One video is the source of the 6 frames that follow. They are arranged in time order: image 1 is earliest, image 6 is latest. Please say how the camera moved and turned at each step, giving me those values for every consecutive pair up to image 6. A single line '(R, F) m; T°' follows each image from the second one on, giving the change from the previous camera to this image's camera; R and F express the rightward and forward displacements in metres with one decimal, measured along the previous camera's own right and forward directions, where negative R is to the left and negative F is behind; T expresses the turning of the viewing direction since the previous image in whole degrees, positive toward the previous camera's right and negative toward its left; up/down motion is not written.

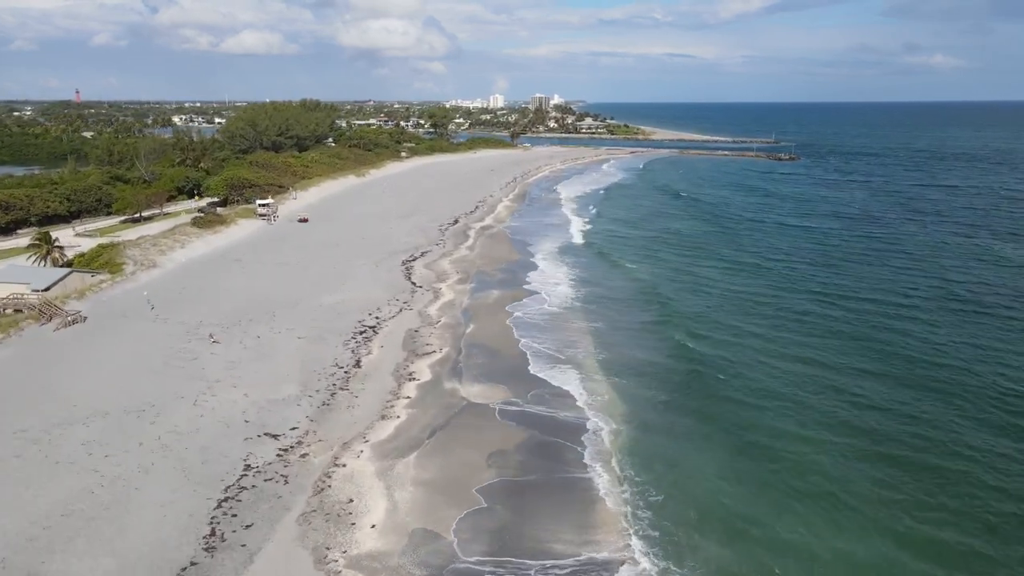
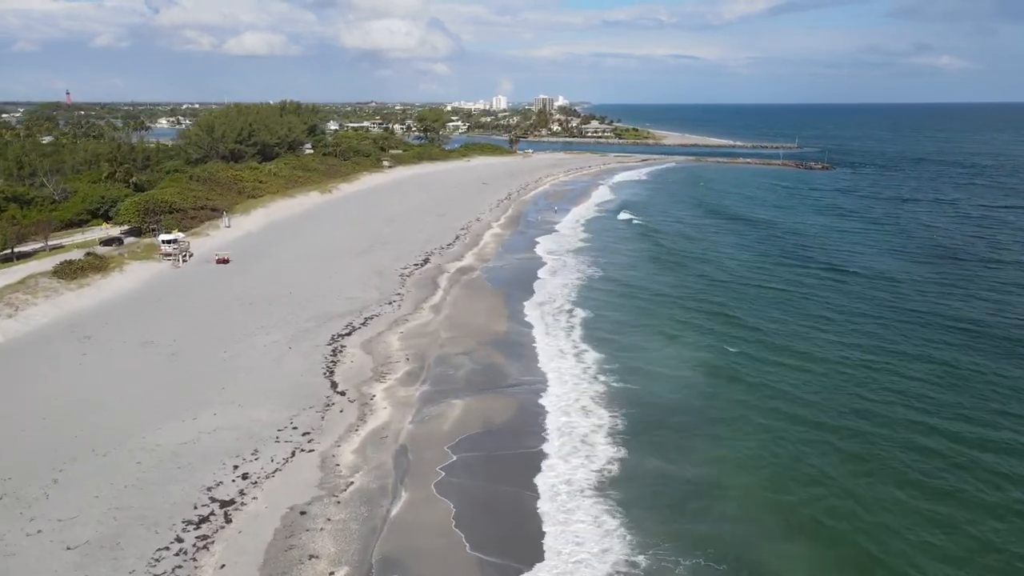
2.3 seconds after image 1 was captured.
(+0.8, +10.0) m; 0°
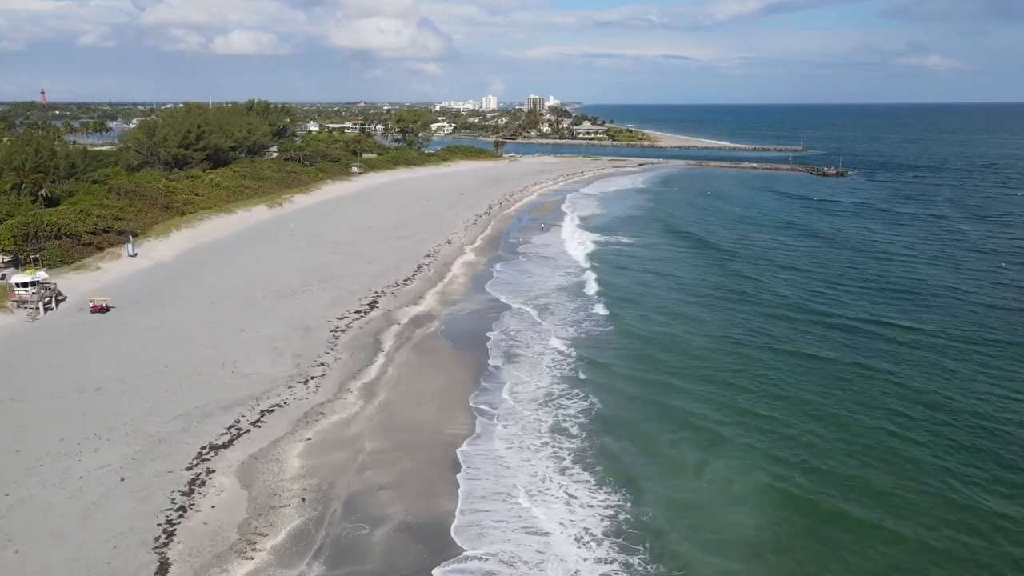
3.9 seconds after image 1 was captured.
(+0.7, +7.4) m; +1°
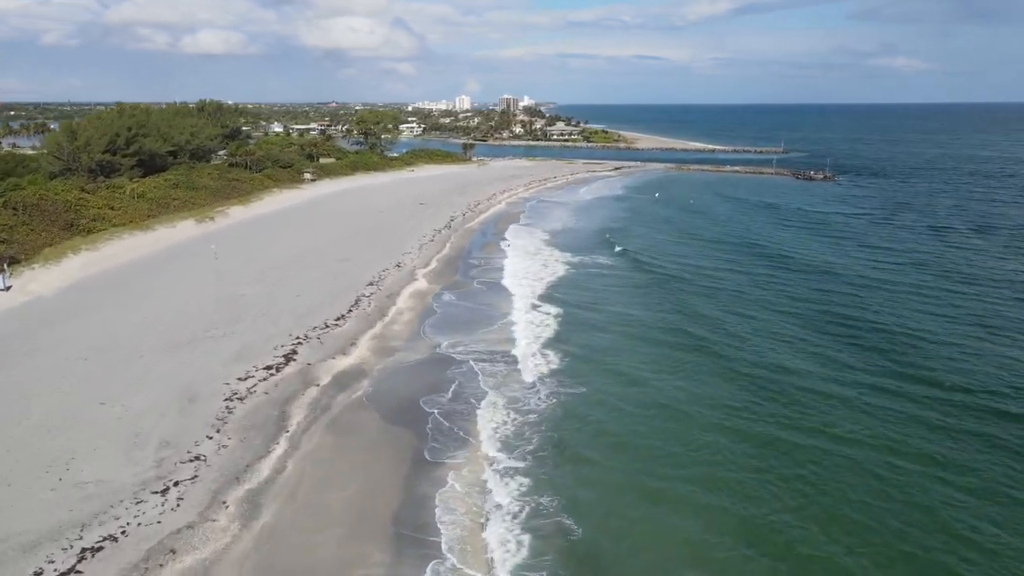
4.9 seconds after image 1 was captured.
(+0.7, +5.0) m; +2°
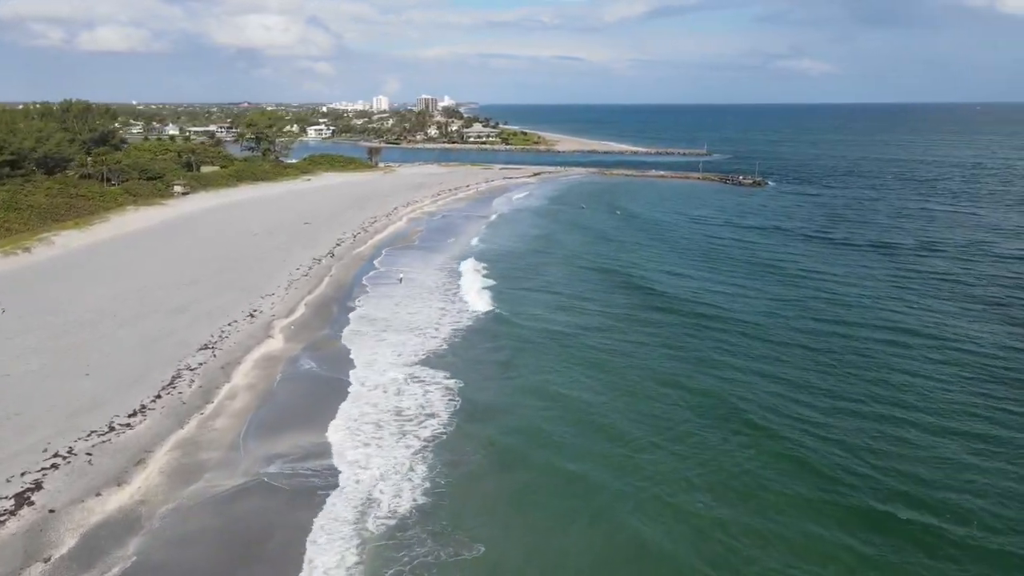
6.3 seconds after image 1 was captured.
(+1.3, +6.2) m; +6°
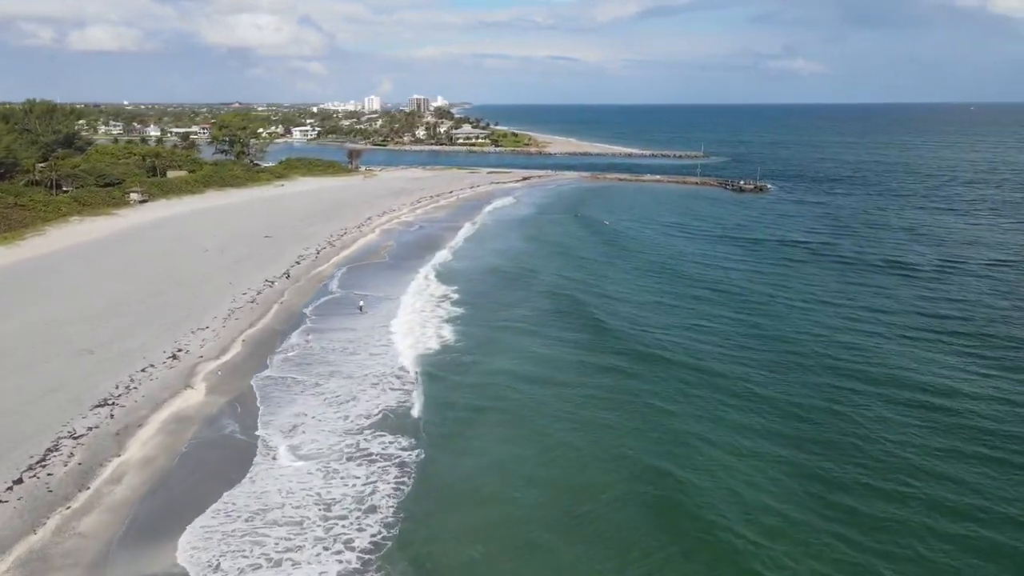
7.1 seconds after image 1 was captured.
(+0.6, +3.7) m; 0°
